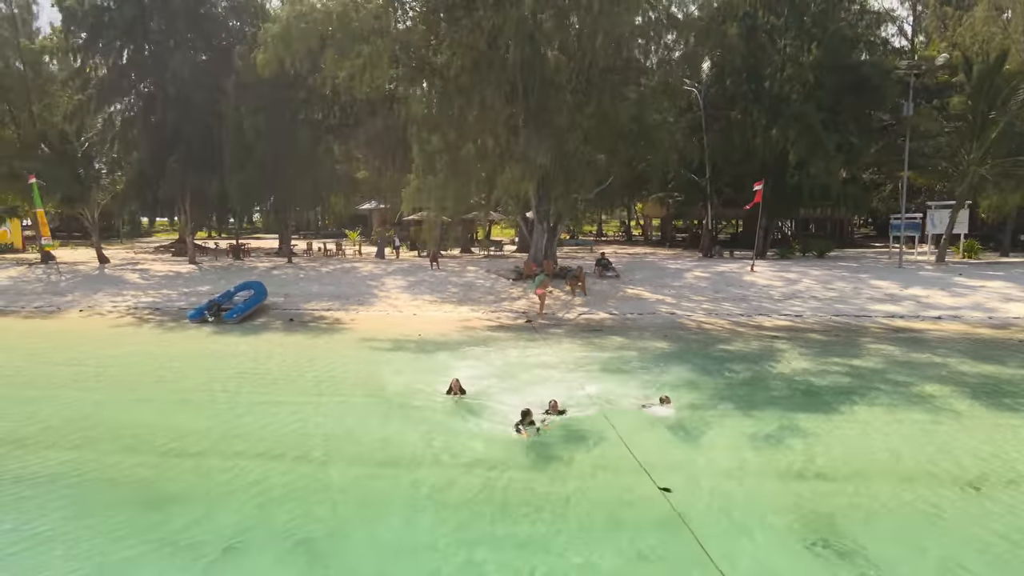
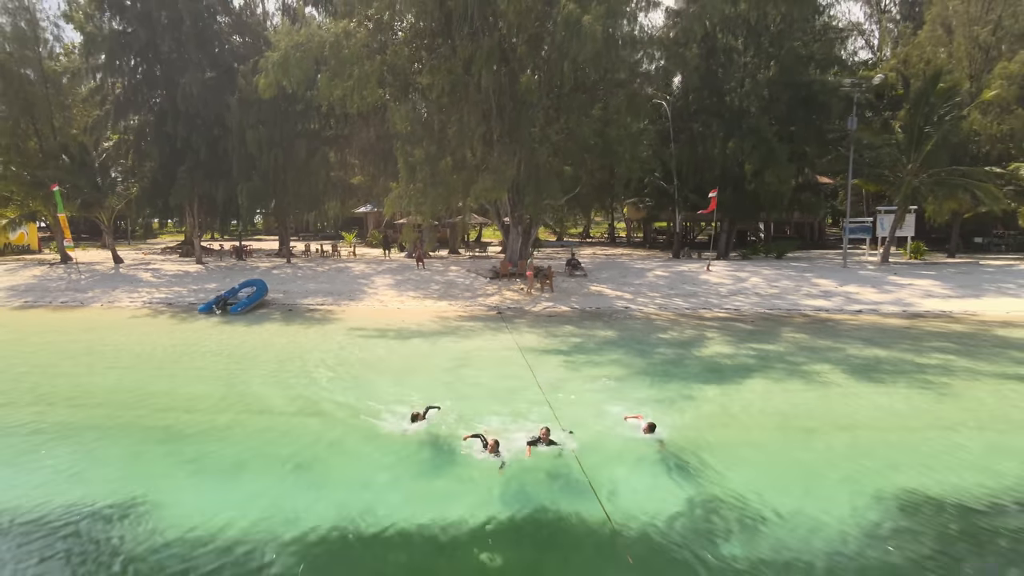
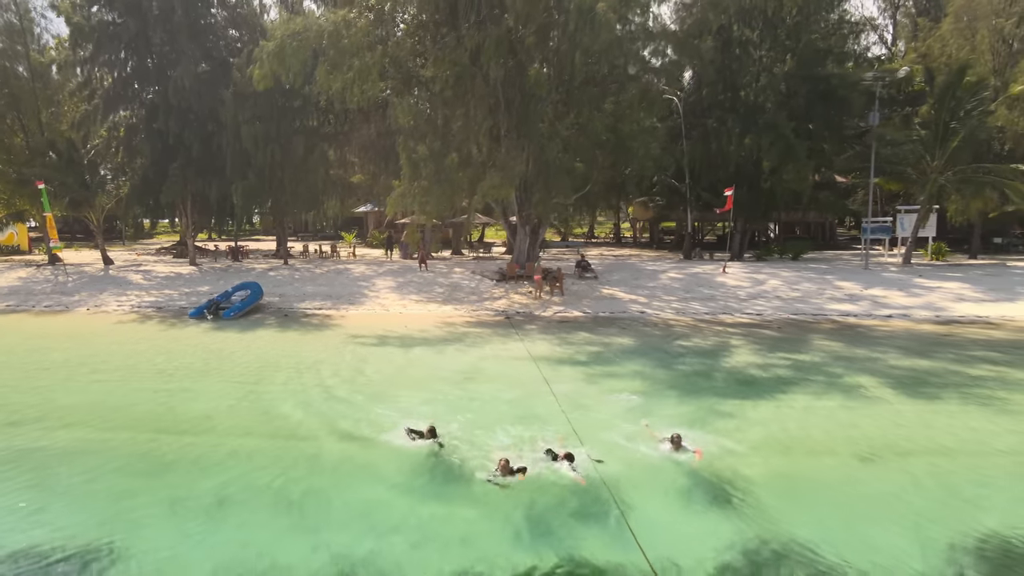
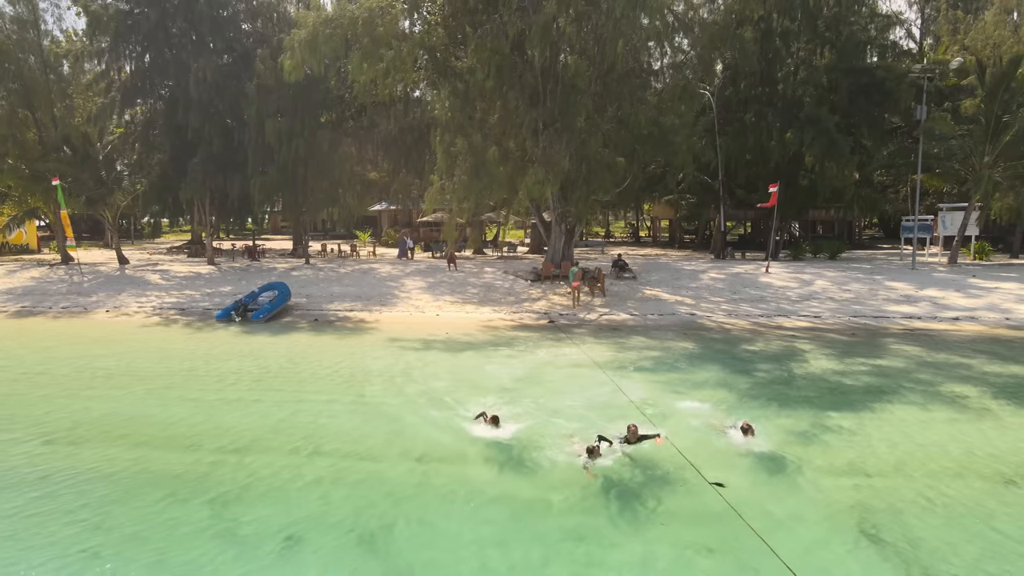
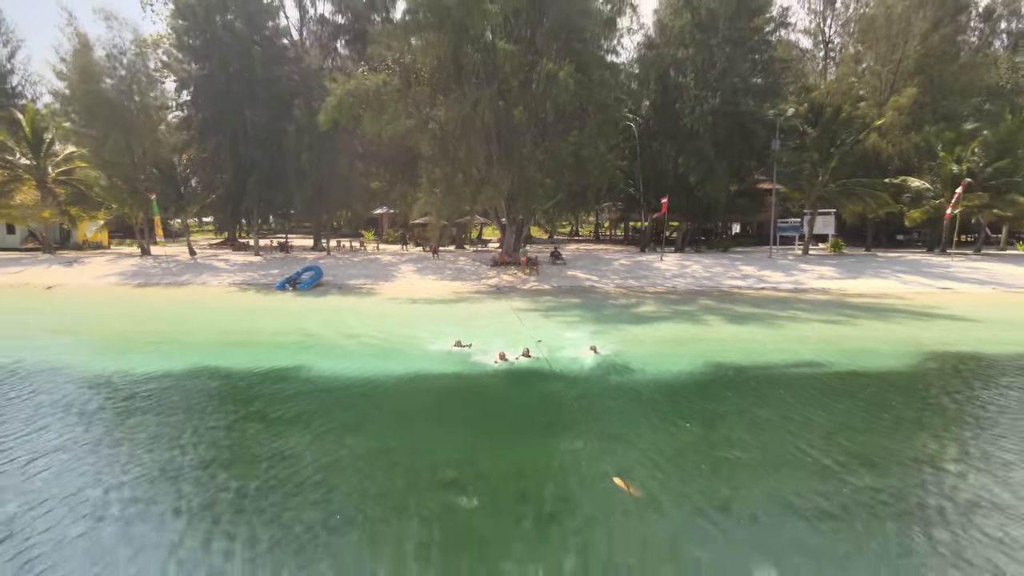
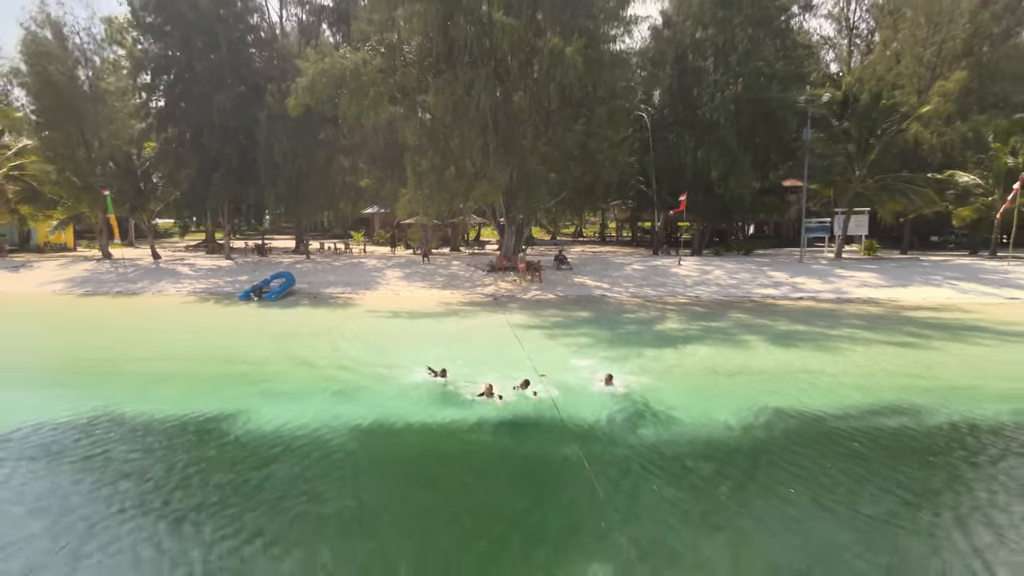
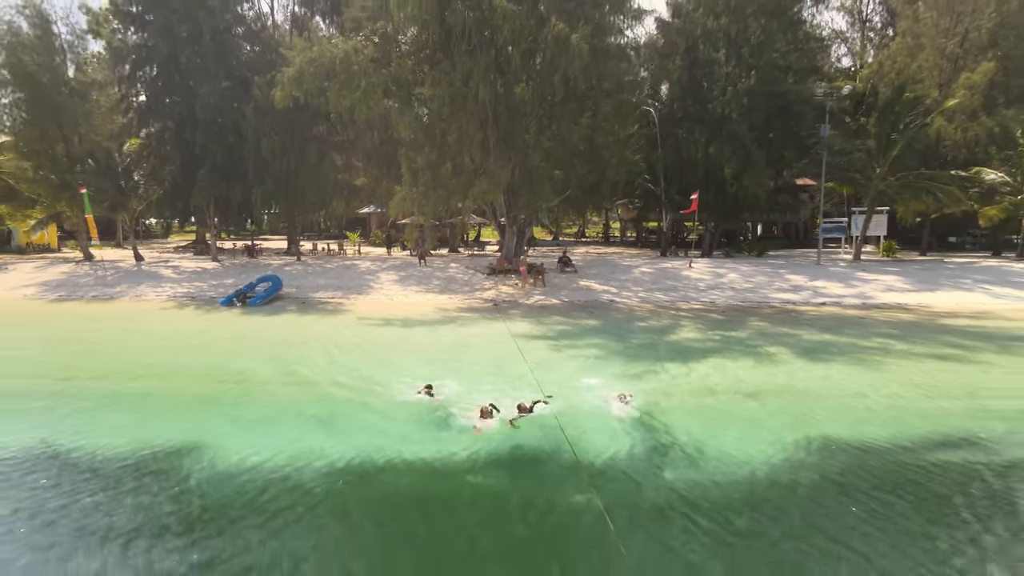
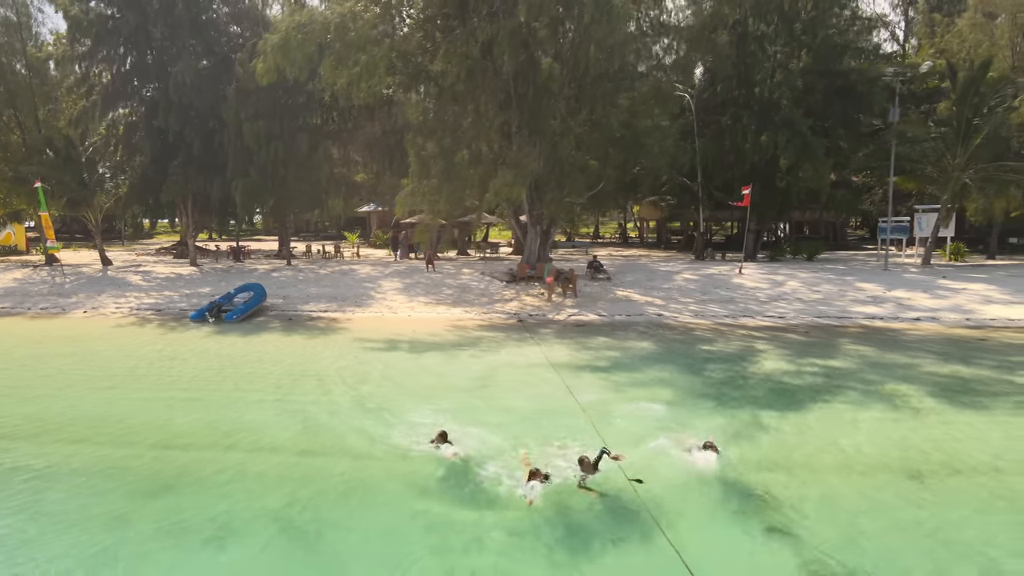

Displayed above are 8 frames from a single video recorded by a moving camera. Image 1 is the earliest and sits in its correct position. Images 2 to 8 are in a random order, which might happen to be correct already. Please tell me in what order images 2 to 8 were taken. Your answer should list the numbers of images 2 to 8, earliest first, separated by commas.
4, 8, 3, 2, 7, 6, 5
